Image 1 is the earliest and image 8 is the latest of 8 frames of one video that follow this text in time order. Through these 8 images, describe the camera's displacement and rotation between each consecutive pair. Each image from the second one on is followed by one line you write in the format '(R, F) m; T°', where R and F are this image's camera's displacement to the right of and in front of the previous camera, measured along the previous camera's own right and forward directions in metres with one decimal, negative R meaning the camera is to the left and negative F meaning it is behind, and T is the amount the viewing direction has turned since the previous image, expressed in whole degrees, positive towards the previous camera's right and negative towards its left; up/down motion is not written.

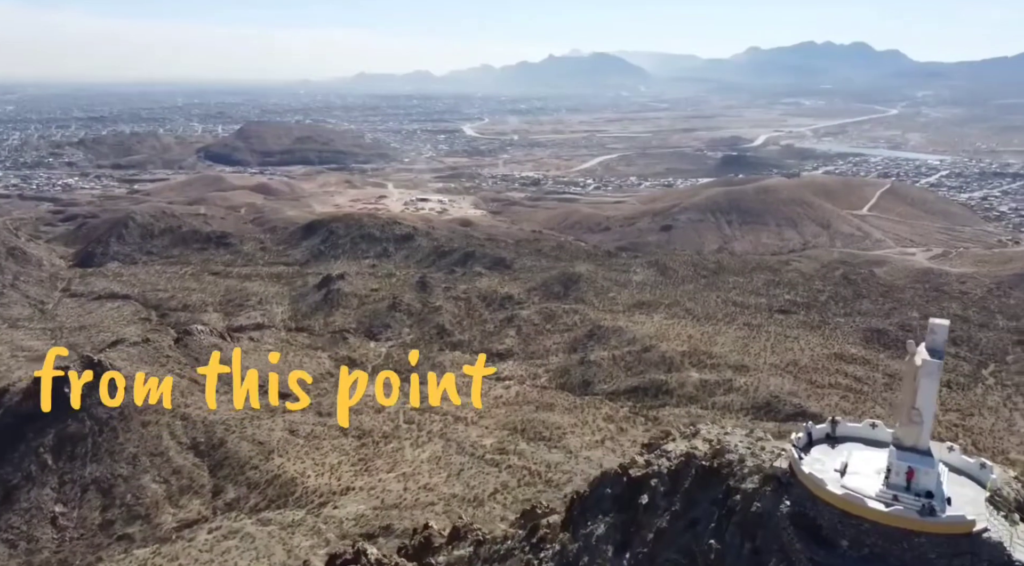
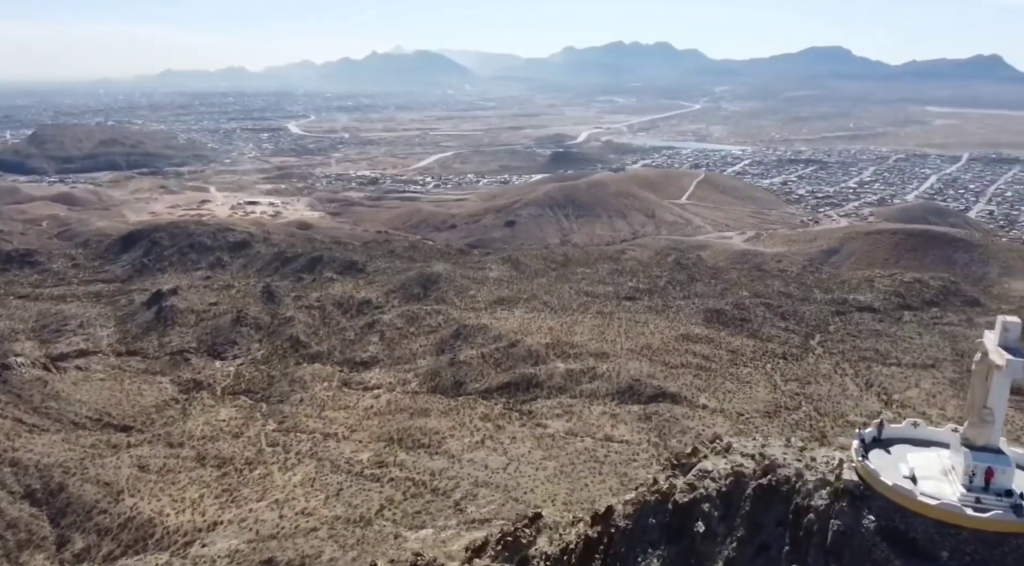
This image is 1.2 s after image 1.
(-1.7, +1.0) m; +12°
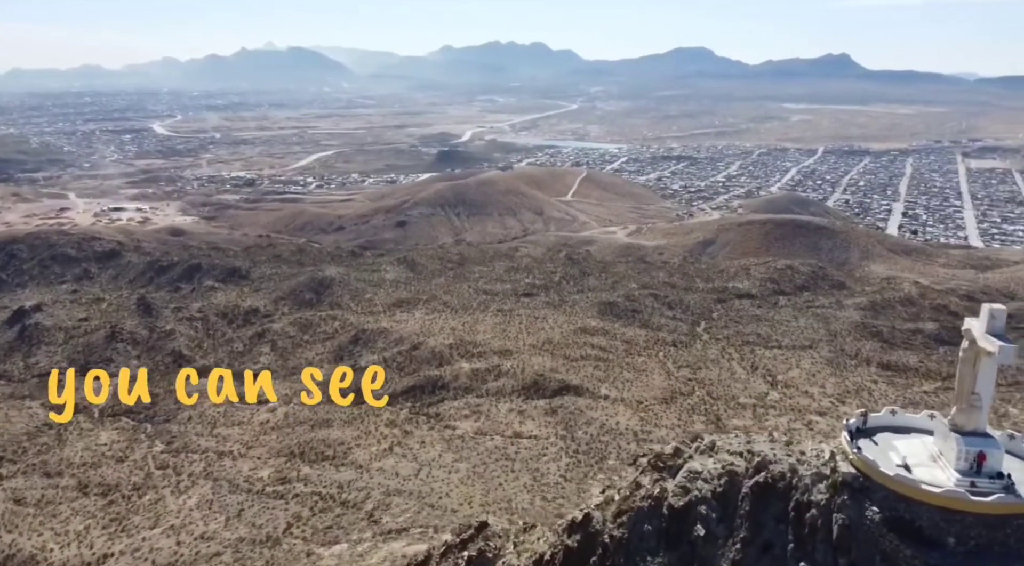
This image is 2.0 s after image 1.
(-0.9, +0.5) m; +8°
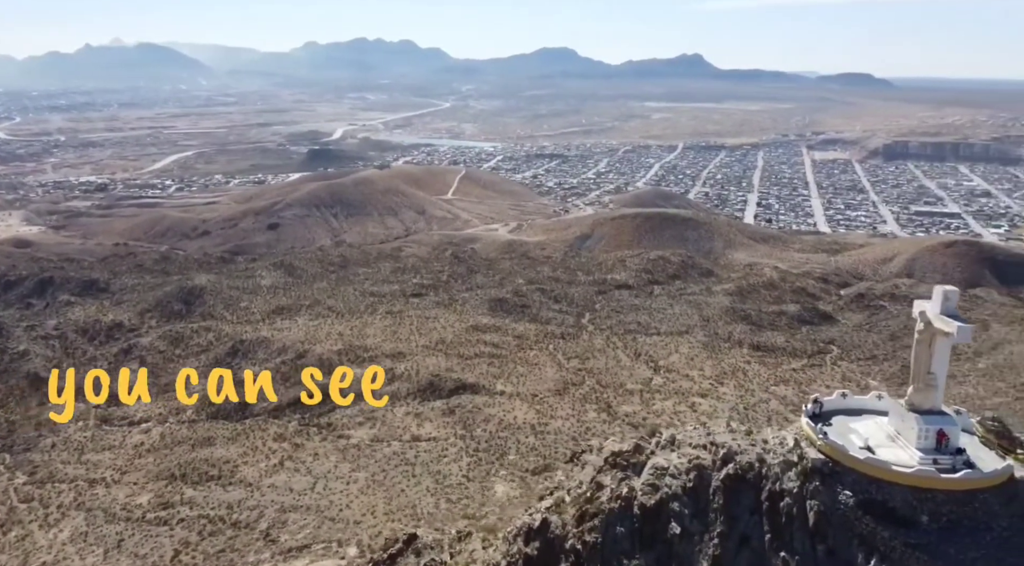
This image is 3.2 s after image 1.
(-0.7, +0.4) m; +9°
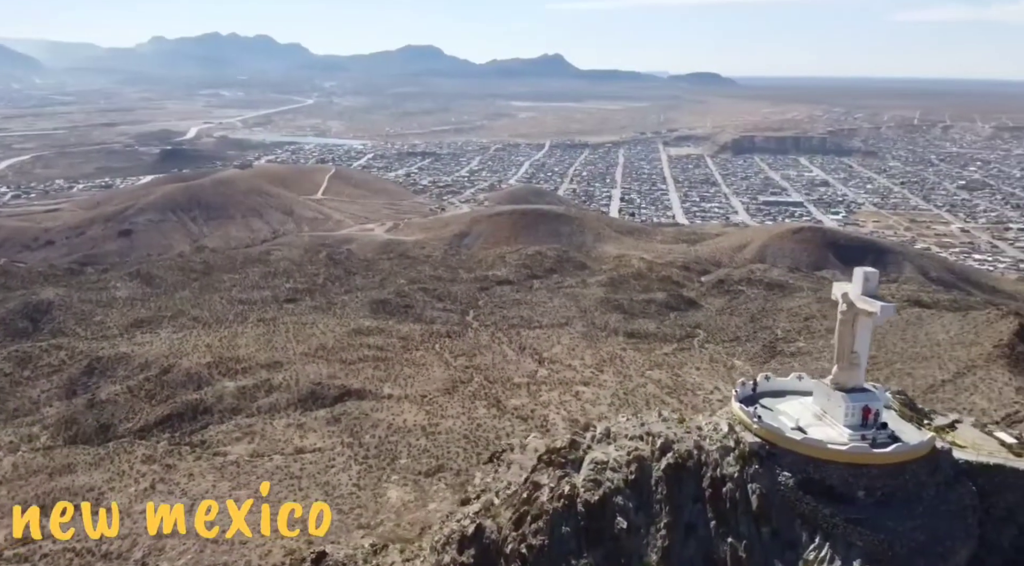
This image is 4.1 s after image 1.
(-0.5, +0.3) m; +9°
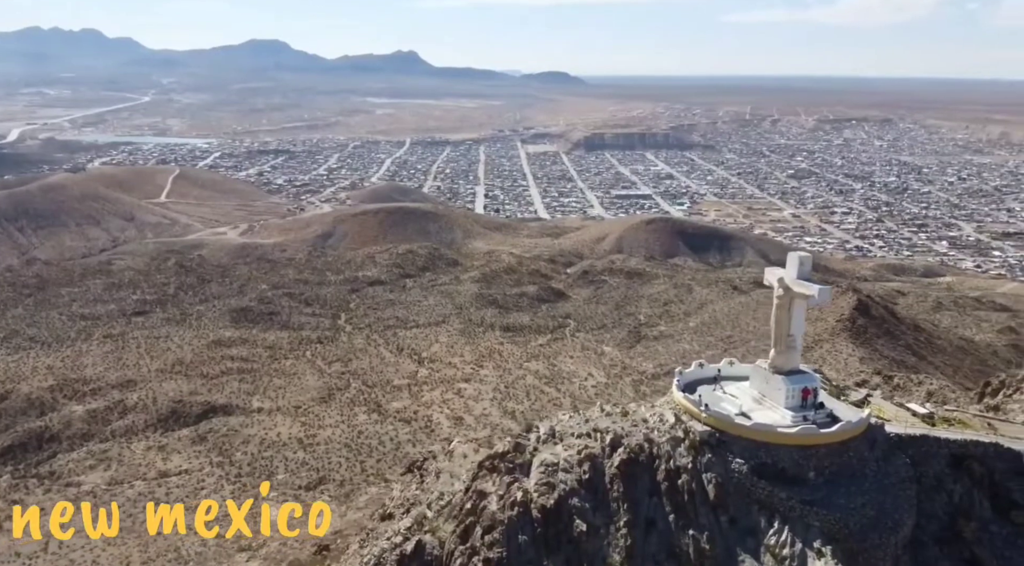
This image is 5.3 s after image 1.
(-0.7, +0.4) m; +10°
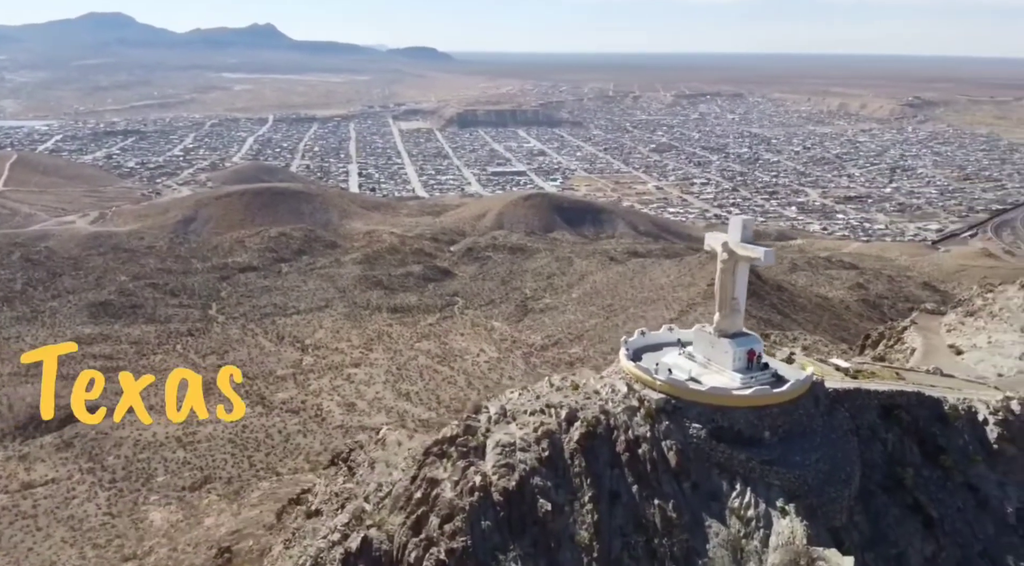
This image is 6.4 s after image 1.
(-0.6, +0.4) m; +9°
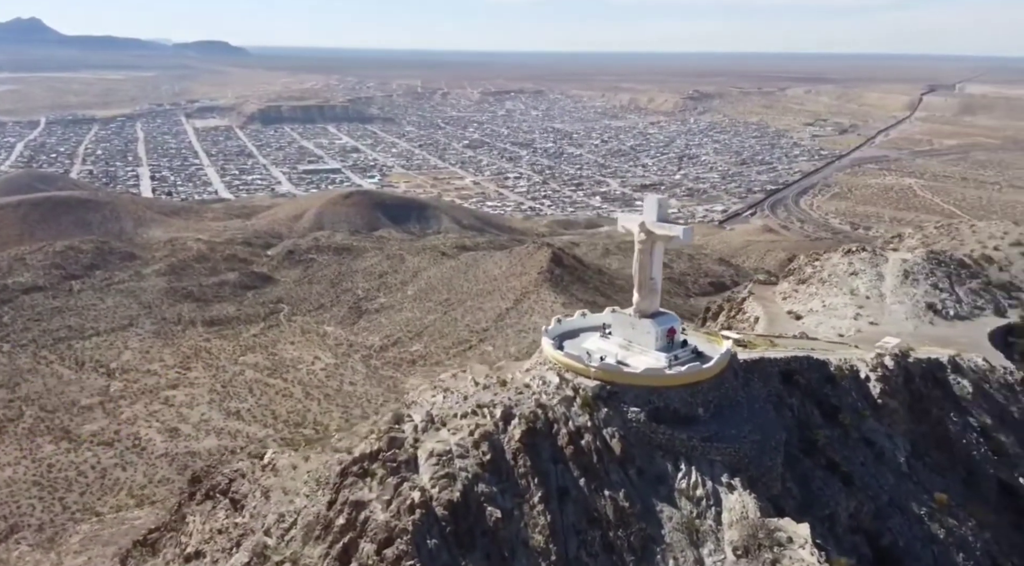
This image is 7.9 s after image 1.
(-0.8, +0.5) m; +13°
